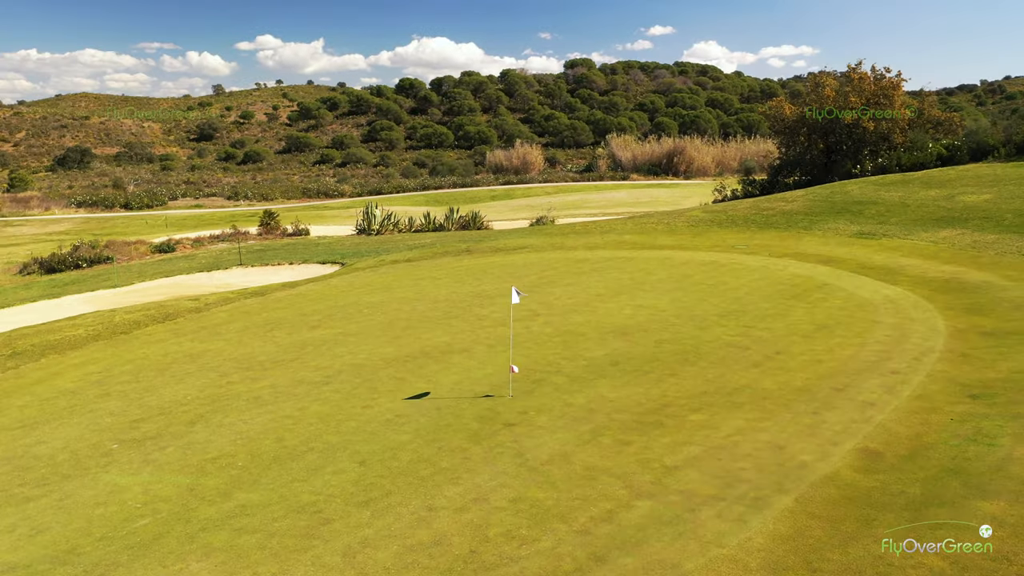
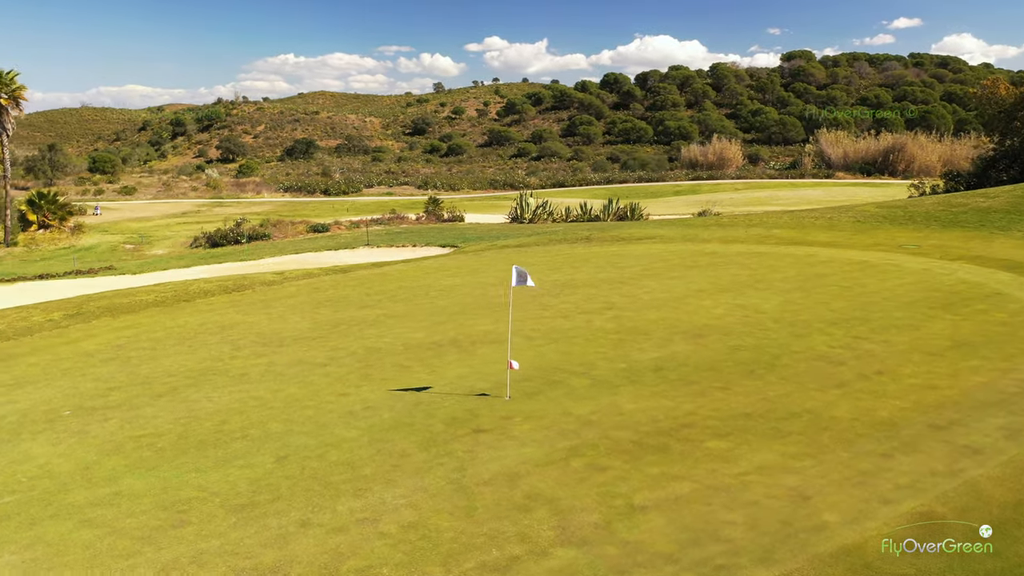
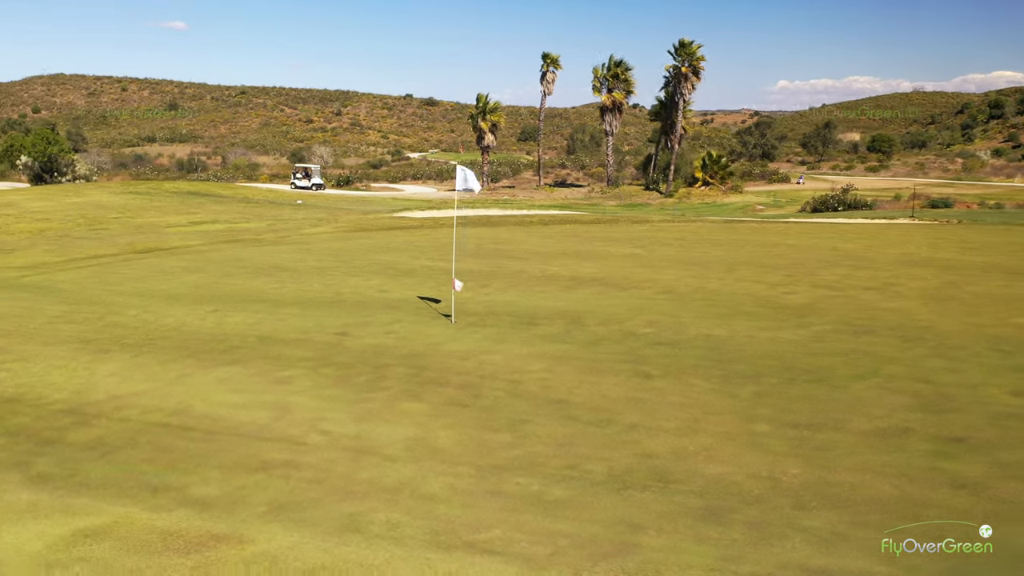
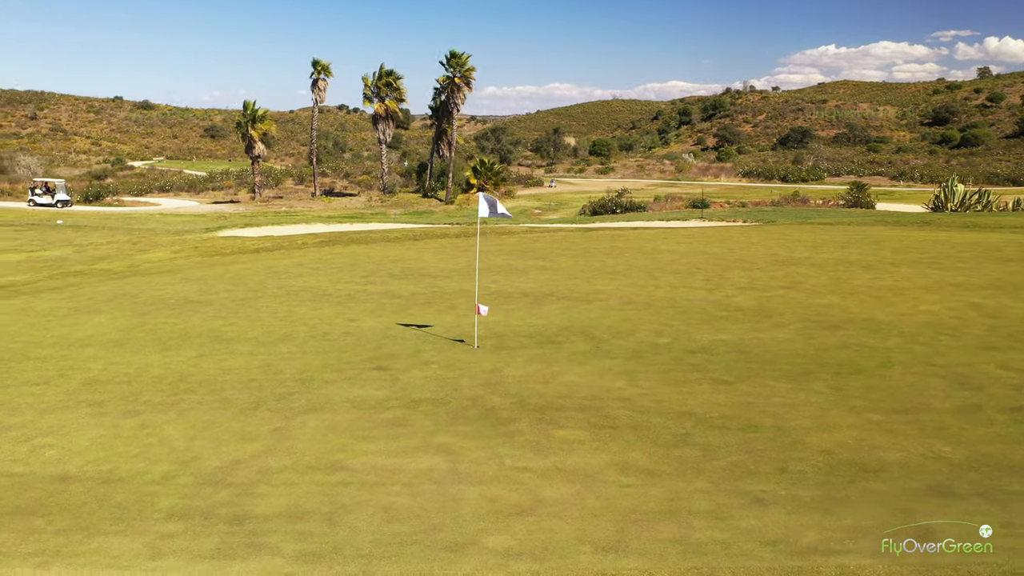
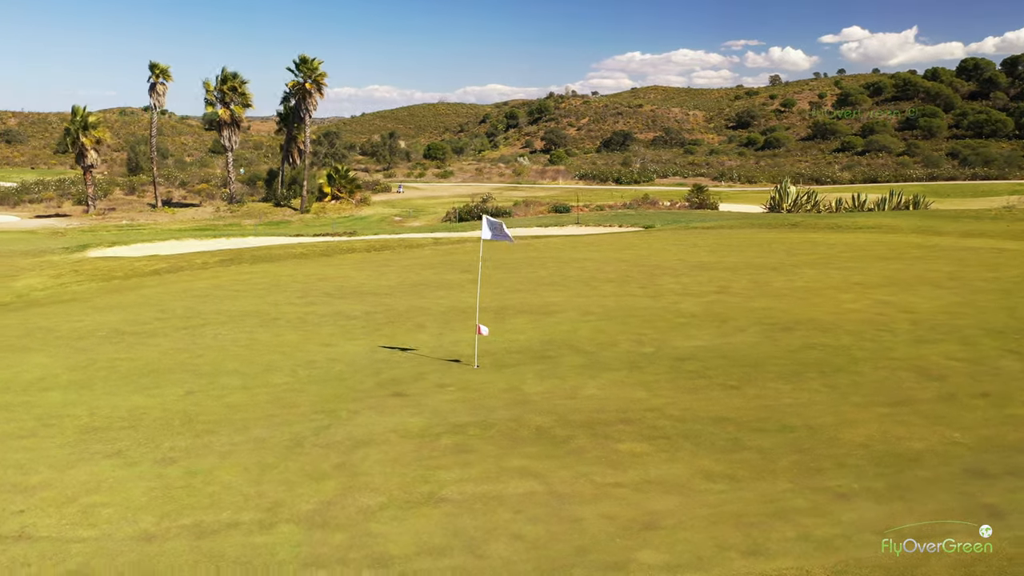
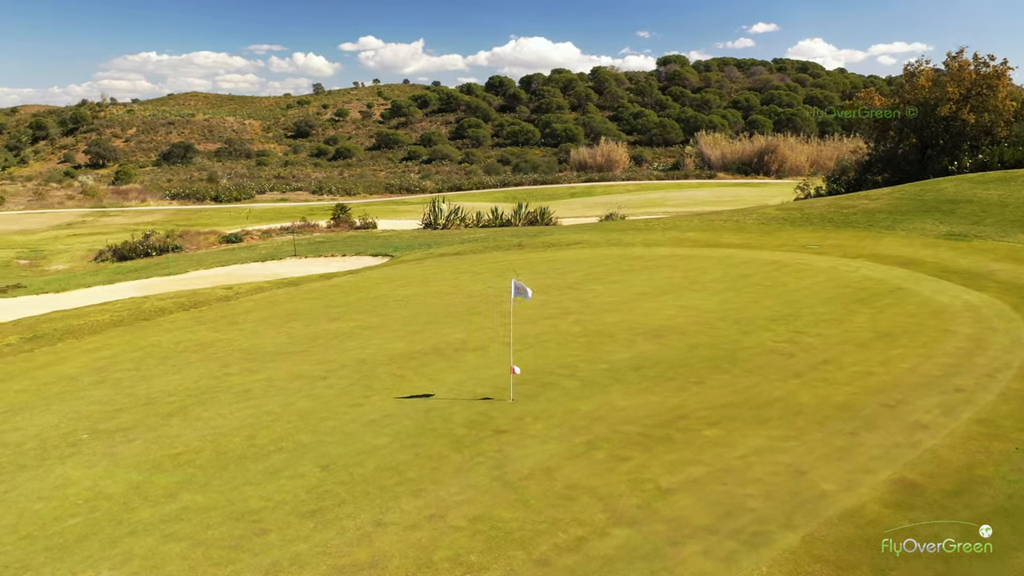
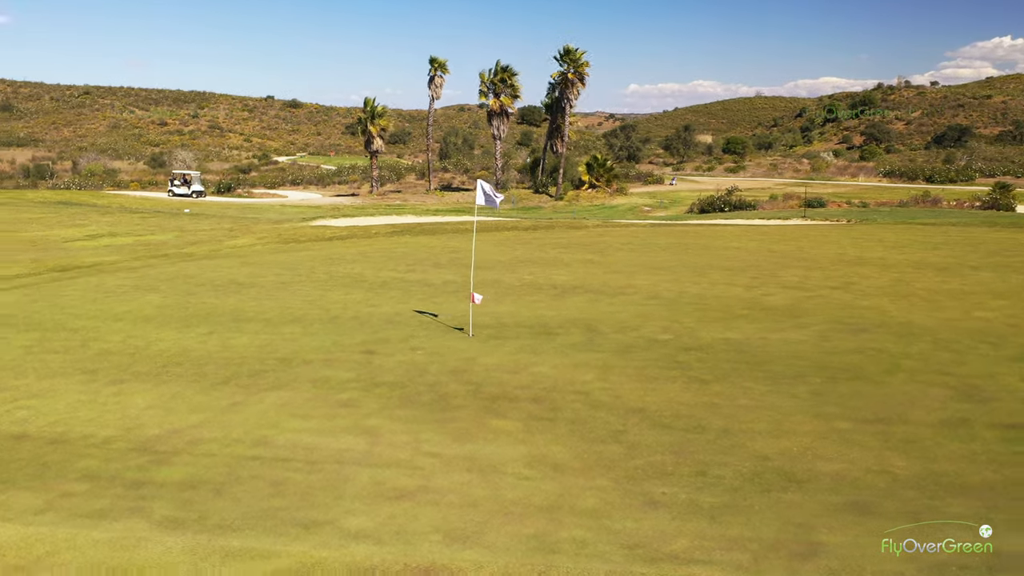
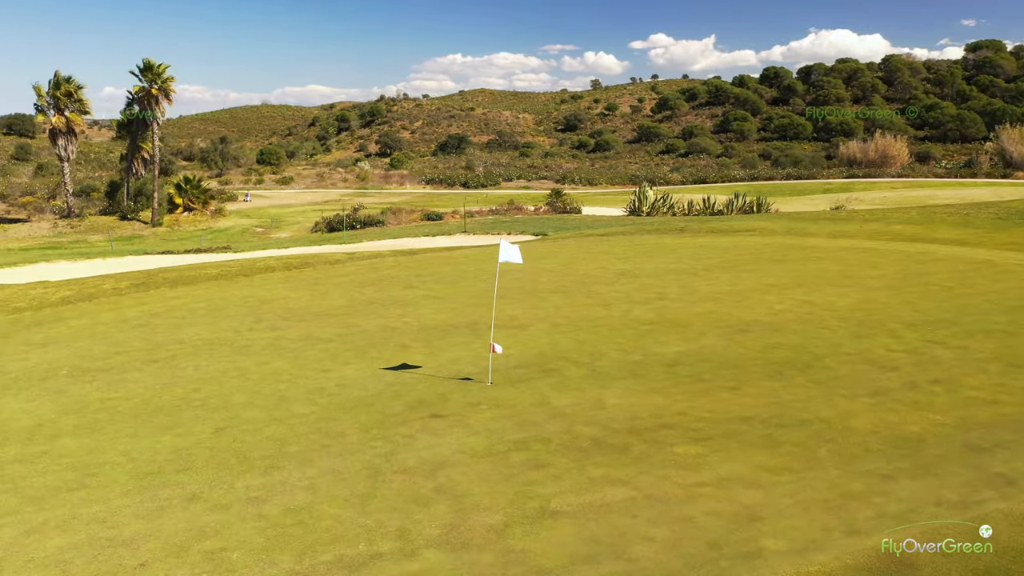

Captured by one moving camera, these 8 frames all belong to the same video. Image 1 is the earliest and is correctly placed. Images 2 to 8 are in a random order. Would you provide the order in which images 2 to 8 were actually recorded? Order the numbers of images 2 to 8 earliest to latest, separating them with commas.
6, 2, 8, 5, 4, 7, 3
